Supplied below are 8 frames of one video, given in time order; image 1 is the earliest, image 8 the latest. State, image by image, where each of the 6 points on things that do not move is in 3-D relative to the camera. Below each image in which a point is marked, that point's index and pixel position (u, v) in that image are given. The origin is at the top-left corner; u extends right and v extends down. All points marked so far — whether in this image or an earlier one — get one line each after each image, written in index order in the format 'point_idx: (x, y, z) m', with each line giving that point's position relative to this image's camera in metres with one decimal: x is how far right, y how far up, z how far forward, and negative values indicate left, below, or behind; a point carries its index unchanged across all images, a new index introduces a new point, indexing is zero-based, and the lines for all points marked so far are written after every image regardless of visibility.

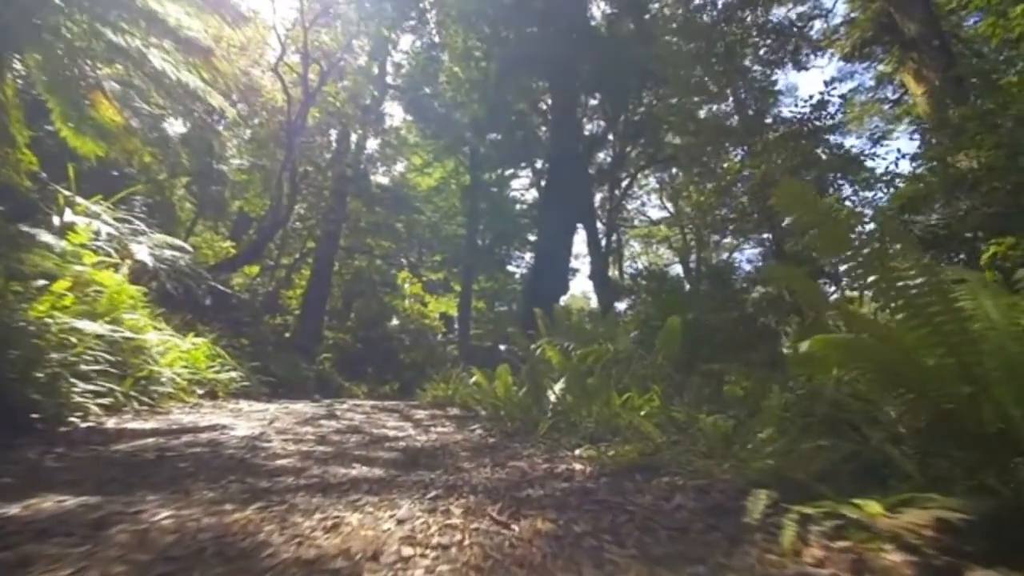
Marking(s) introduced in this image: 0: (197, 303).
0: (-4.2, -0.2, +10.5) m
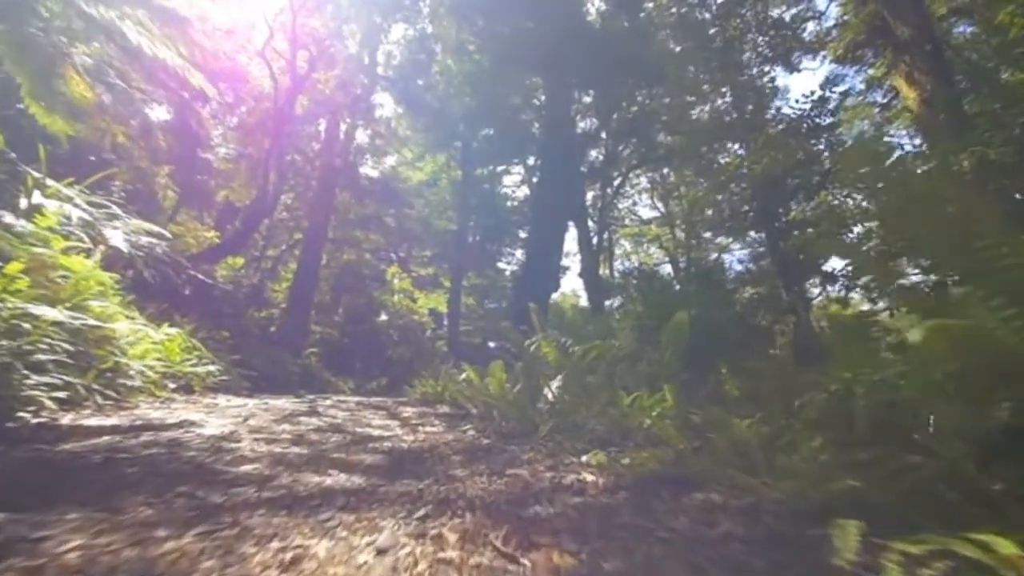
0: (-4.3, -0.1, +10.1) m
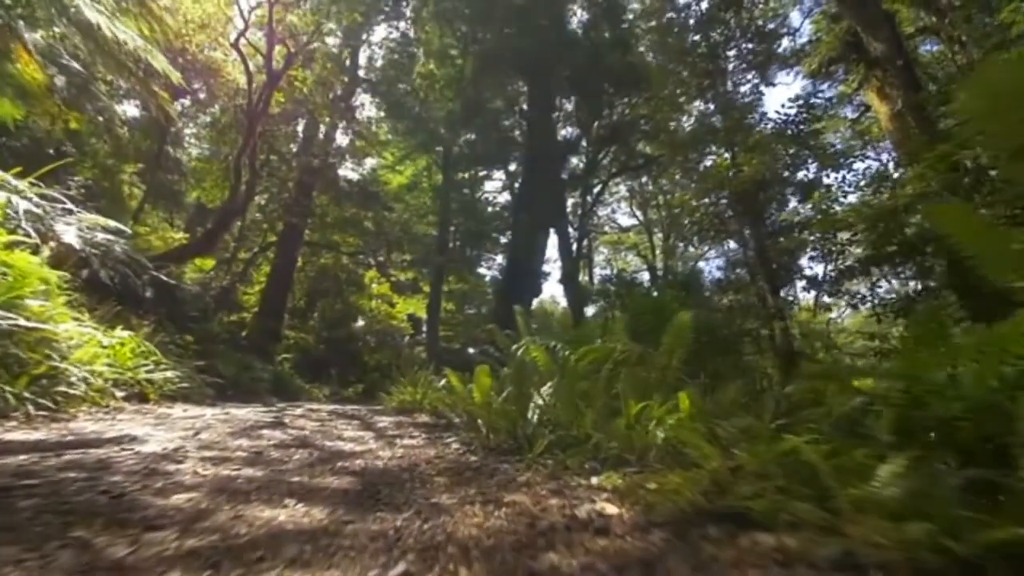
0: (-4.5, -0.1, +9.4) m
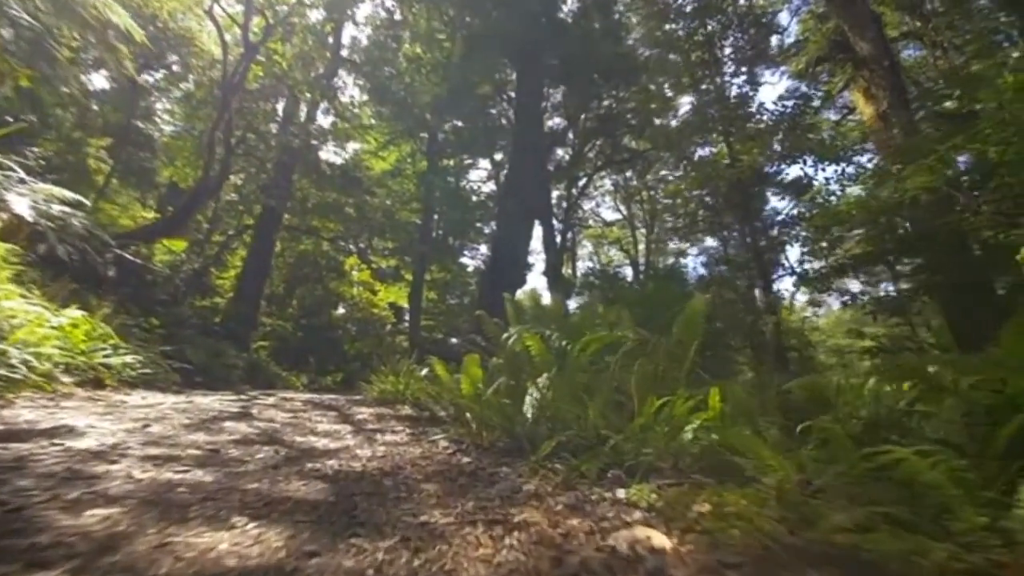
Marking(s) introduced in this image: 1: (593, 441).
0: (-4.6, +0.2, +8.8) m
1: (+0.3, -0.6, +3.5) m
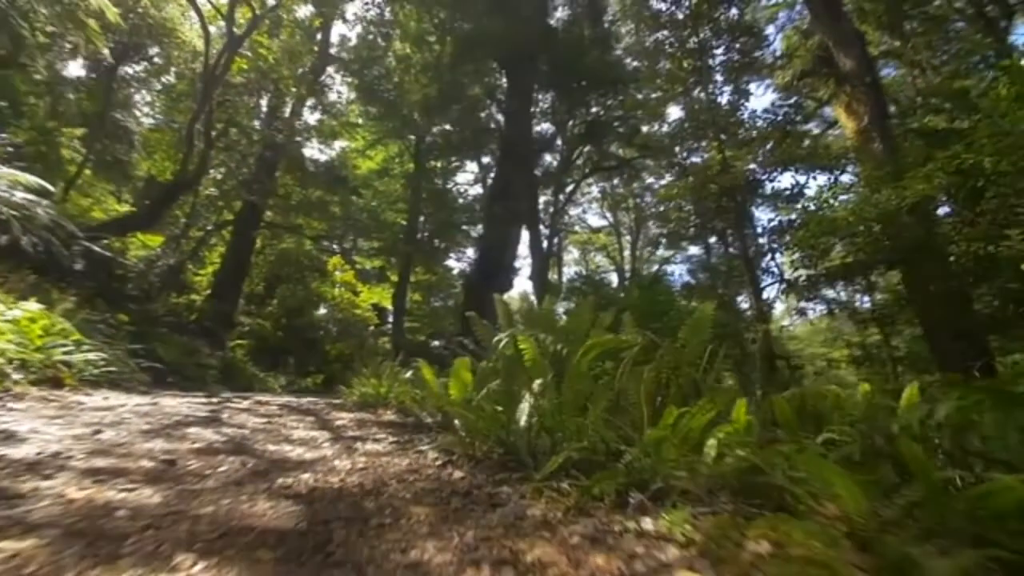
0: (-4.7, +0.2, +8.4) m
1: (+0.3, -0.6, +3.1) m
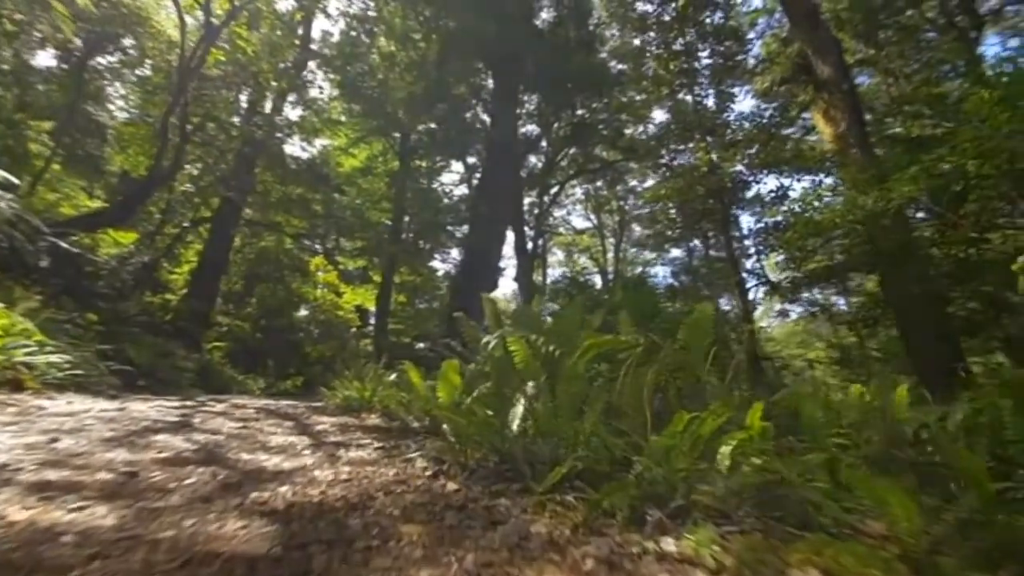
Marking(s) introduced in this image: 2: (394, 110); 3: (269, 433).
0: (-4.8, +0.2, +8.1) m
1: (+0.3, -0.6, +2.9) m
2: (-2.4, +3.5, +15.7) m
3: (-1.2, -0.7, +4.0) m
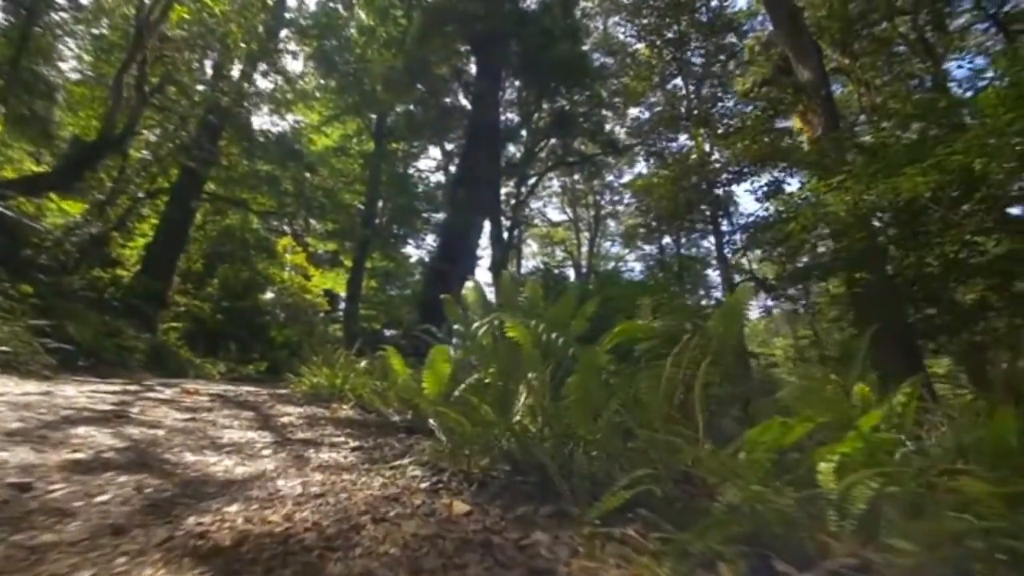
0: (-5.0, +0.5, +7.2) m
1: (+0.4, -0.5, +2.3) m
2: (-2.7, +3.8, +14.9) m
3: (-1.2, -0.6, +3.3) m
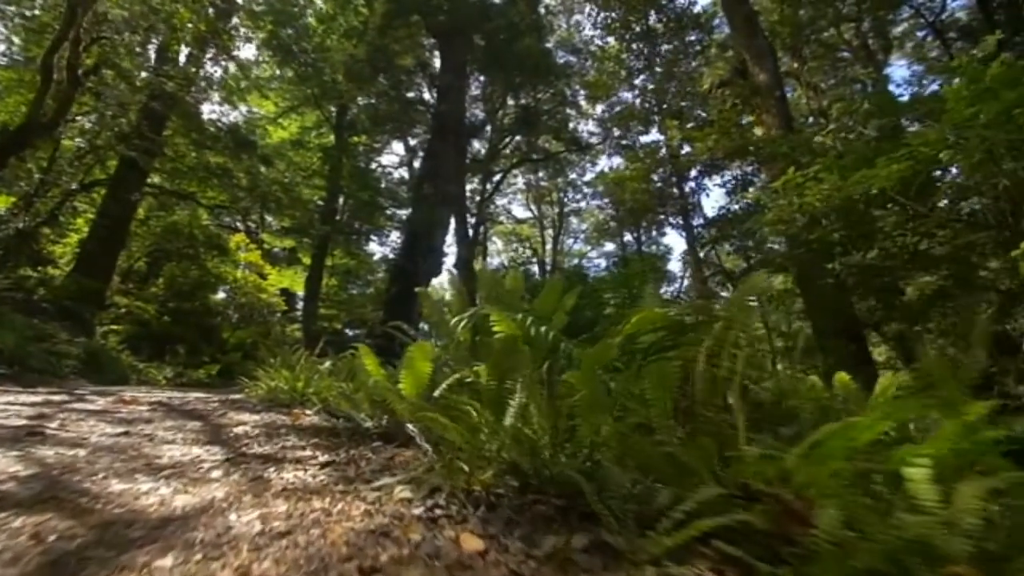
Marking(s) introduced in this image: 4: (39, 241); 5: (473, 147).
0: (-5.2, +0.5, +6.5) m
1: (+0.4, -0.5, +1.9) m
2: (-3.4, +3.8, +14.3) m
3: (-1.2, -0.5, +2.8) m
4: (-6.4, +0.6, +11.1) m
5: (-0.8, +3.1, +17.1) m
